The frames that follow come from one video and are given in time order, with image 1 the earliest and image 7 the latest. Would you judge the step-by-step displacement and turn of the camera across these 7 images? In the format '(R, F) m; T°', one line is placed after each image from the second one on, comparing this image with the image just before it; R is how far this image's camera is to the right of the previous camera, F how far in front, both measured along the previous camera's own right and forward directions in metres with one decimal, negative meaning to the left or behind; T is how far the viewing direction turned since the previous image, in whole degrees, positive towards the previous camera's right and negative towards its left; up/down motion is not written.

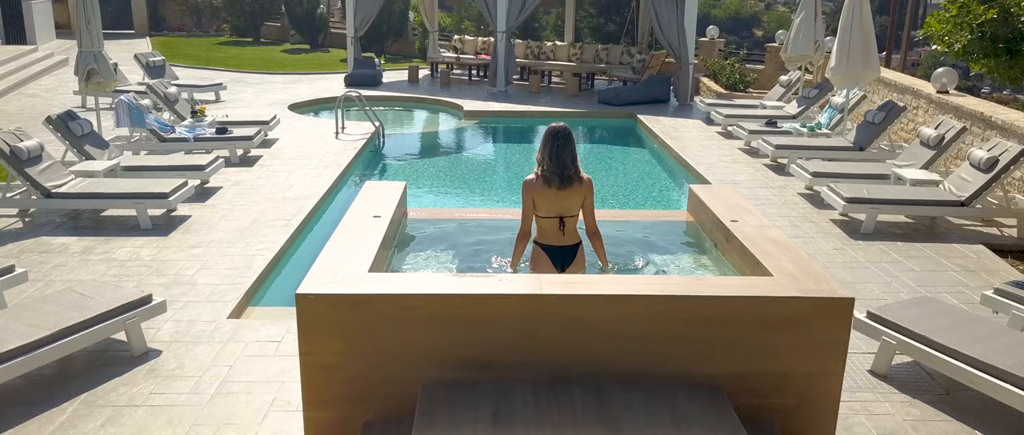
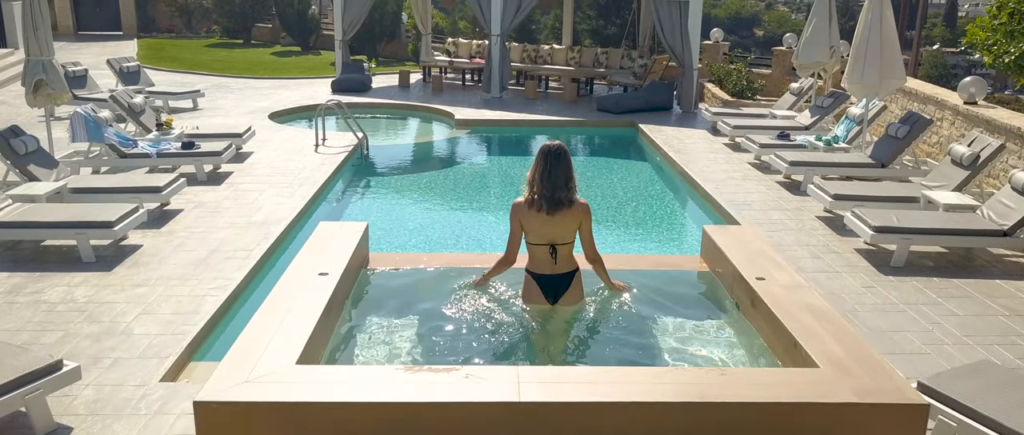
(+0.1, +0.7) m; 0°
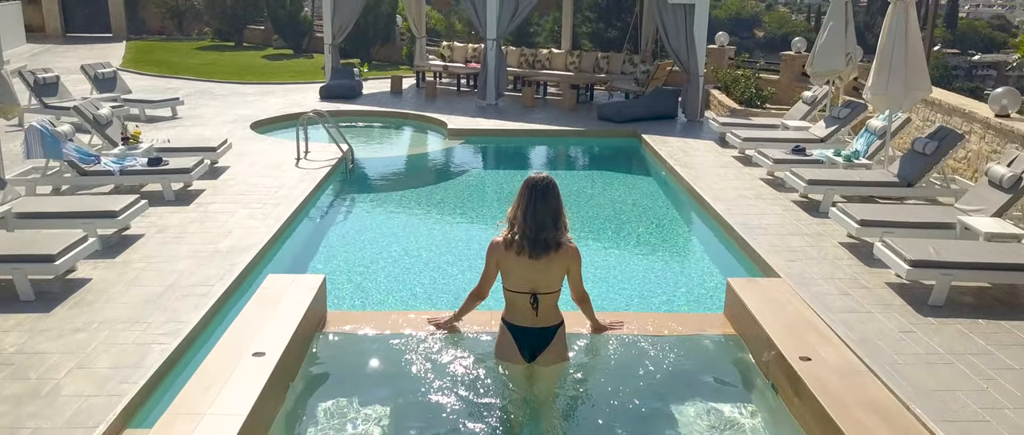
(0.0, +0.7) m; 0°
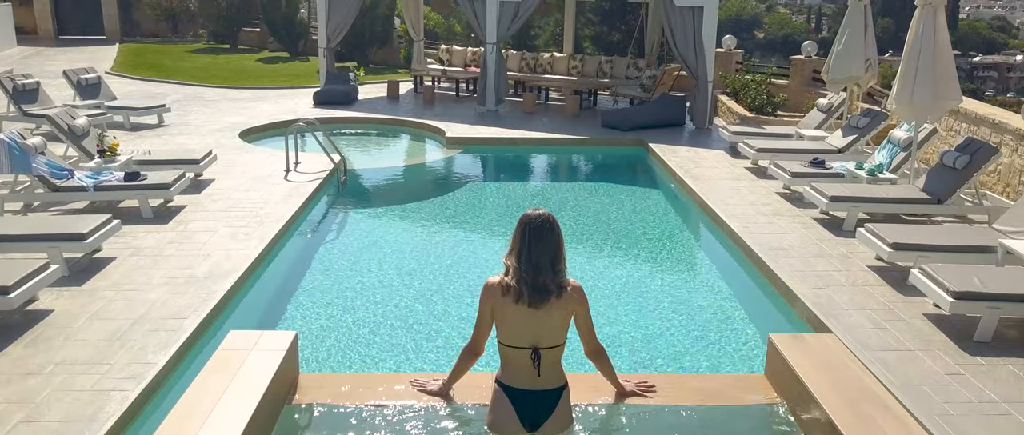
(0.0, +0.5) m; 0°
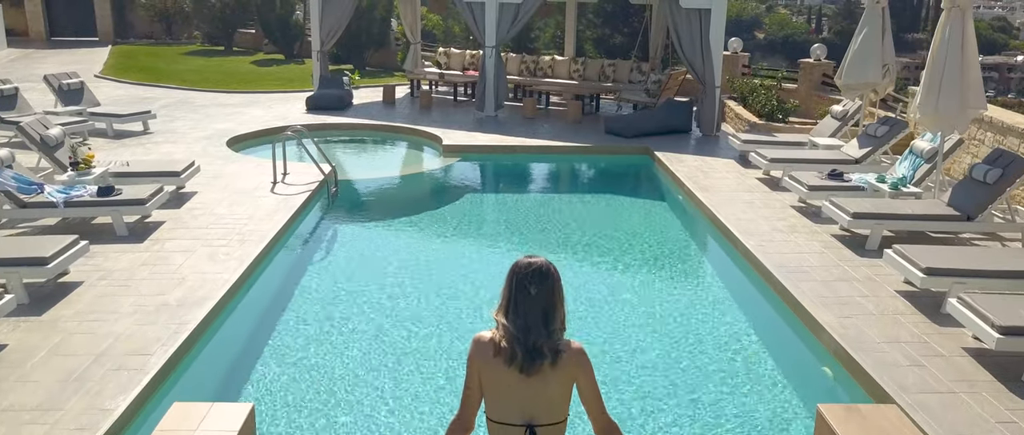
(0.0, +0.5) m; 0°
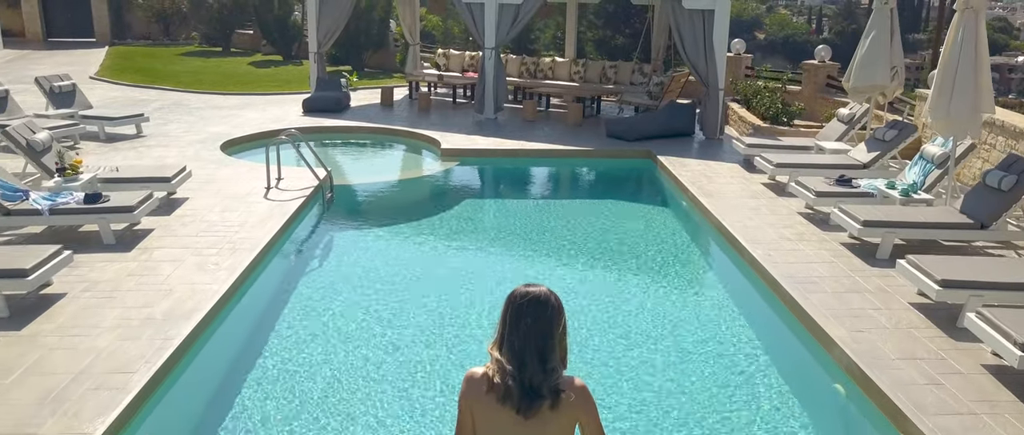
(0.0, +0.2) m; 0°
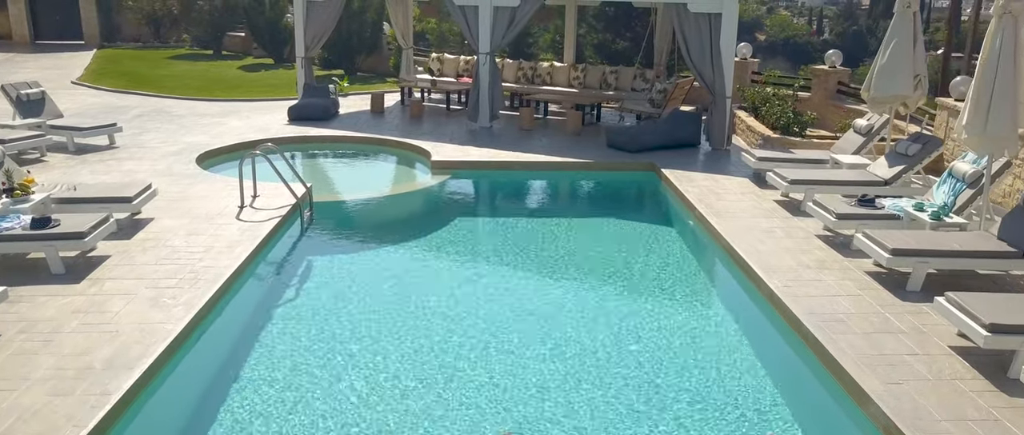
(0.0, +0.6) m; 0°
